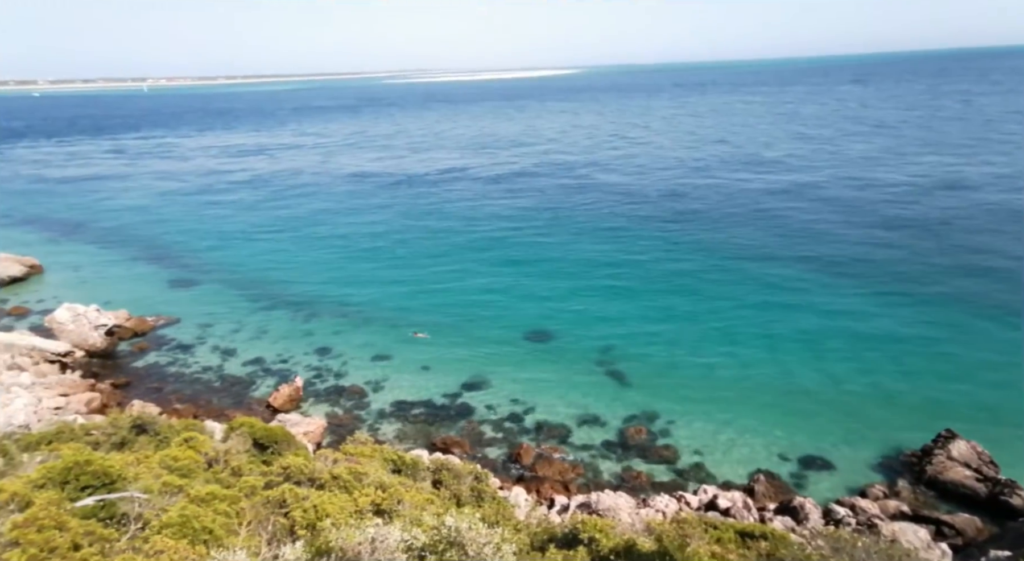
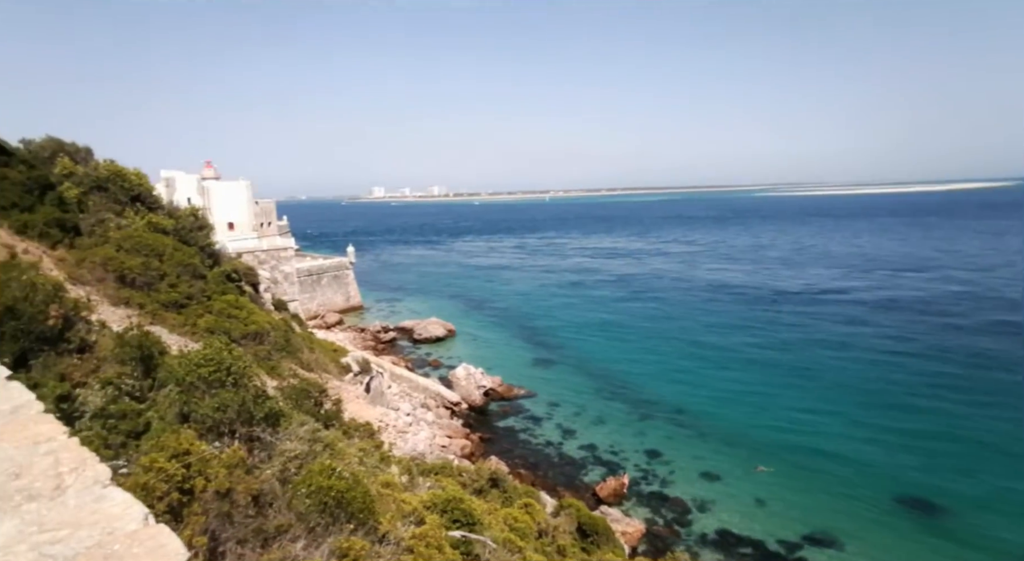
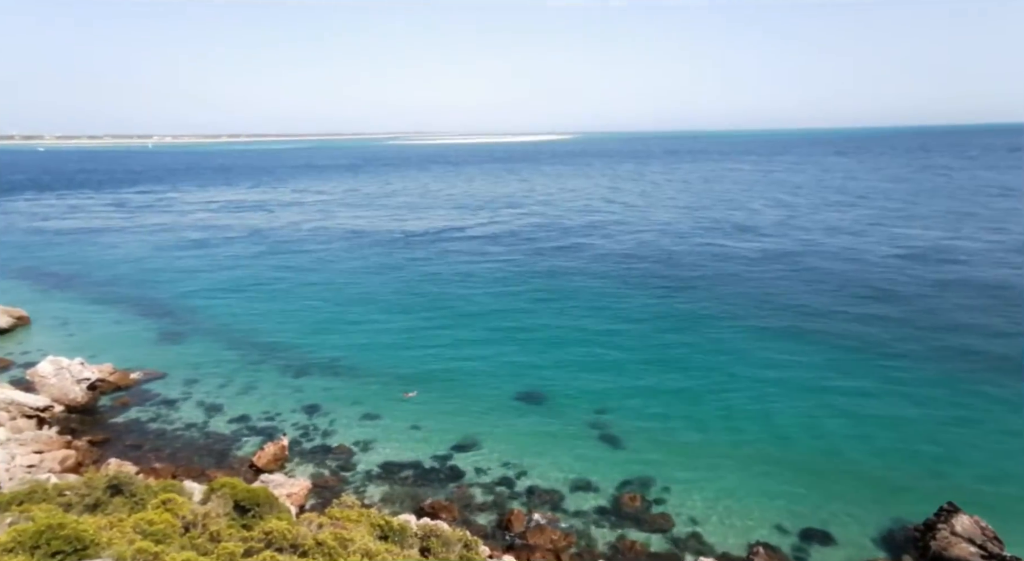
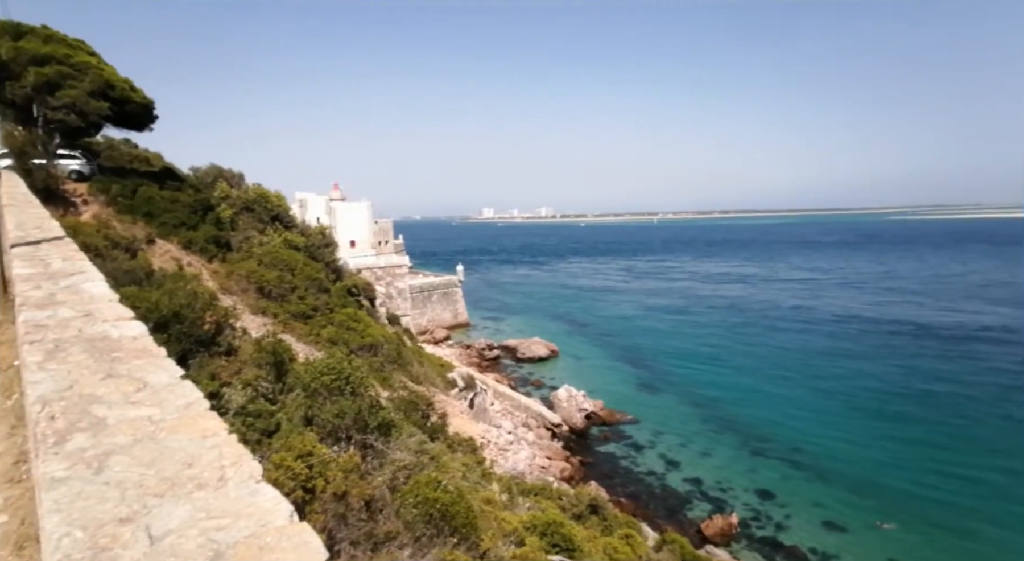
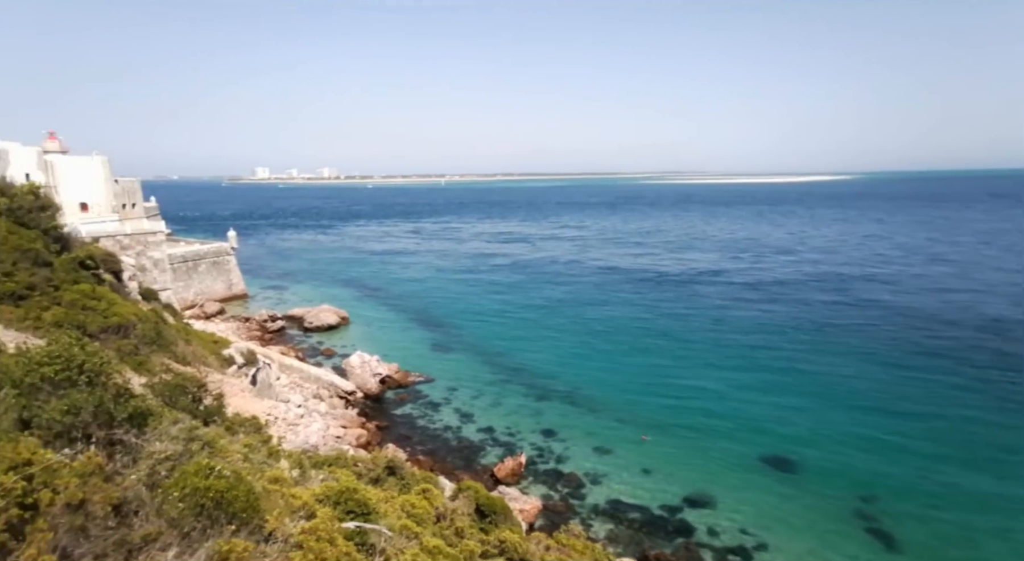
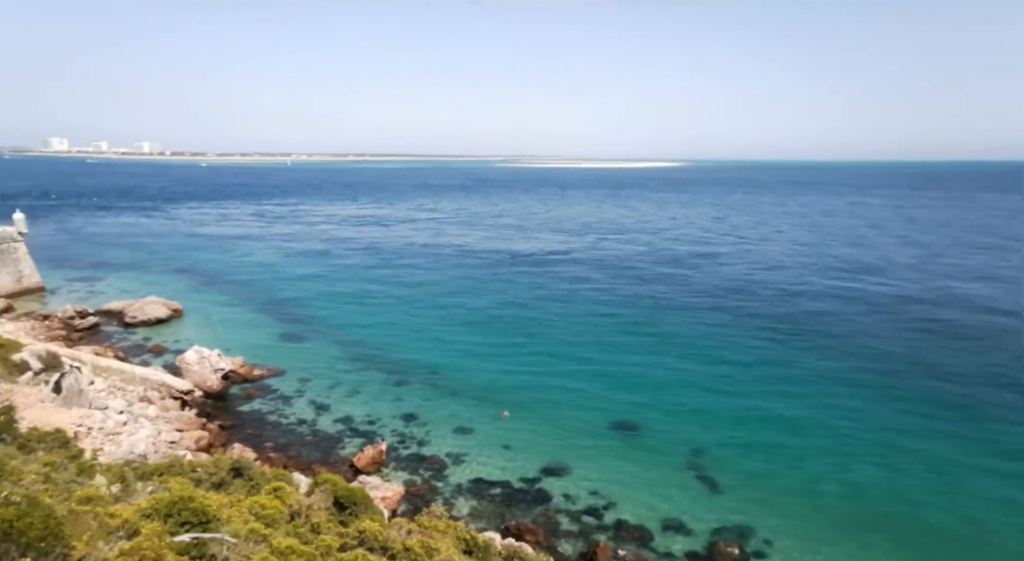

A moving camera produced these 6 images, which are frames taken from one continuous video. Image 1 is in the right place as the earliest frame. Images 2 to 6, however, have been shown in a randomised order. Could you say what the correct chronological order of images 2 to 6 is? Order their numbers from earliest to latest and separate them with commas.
3, 6, 5, 2, 4
